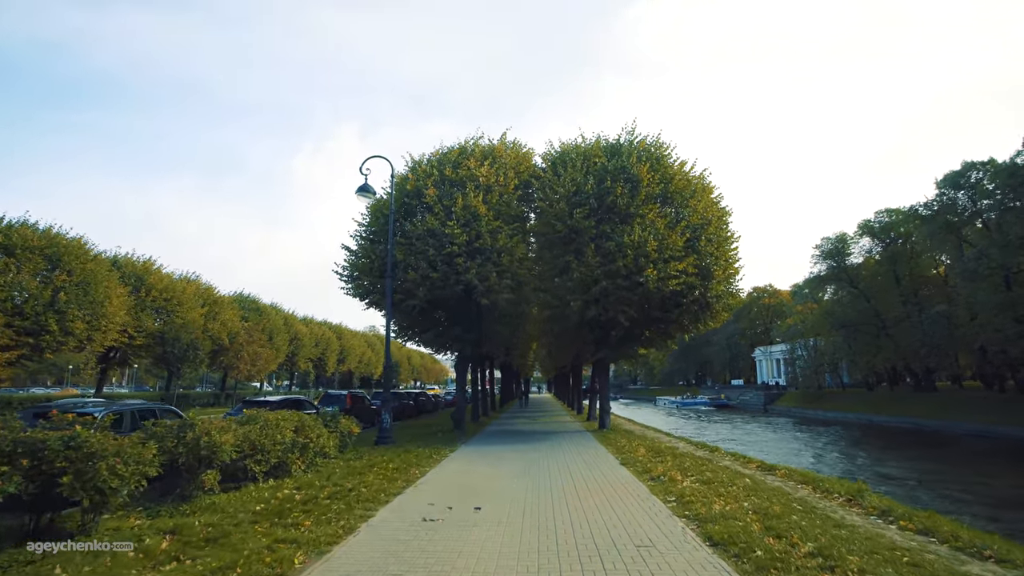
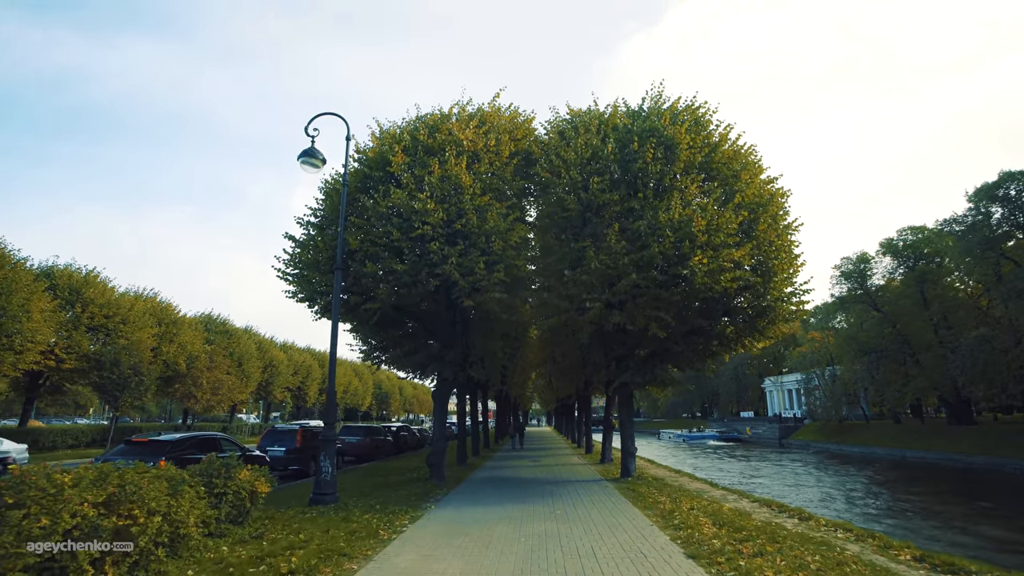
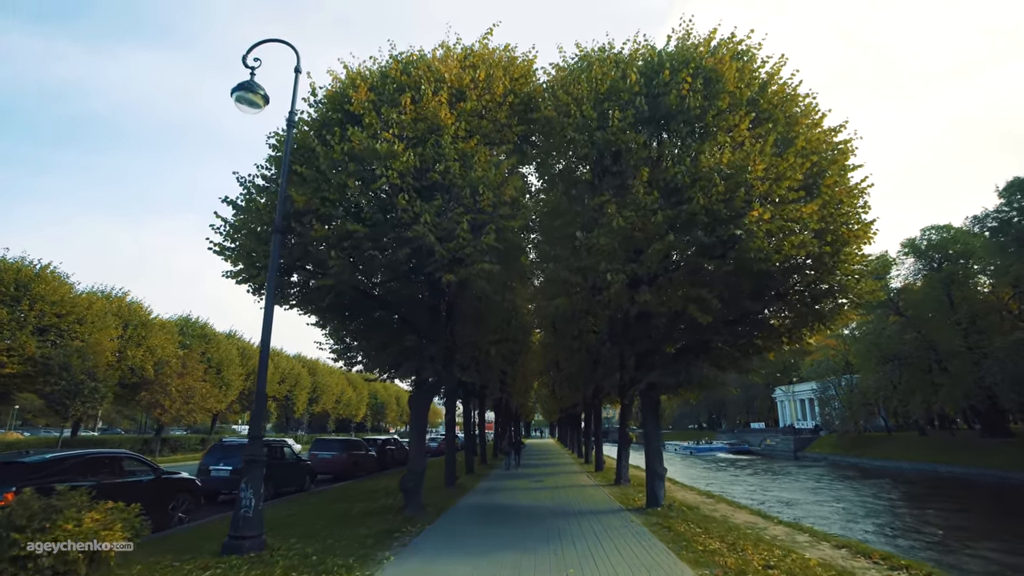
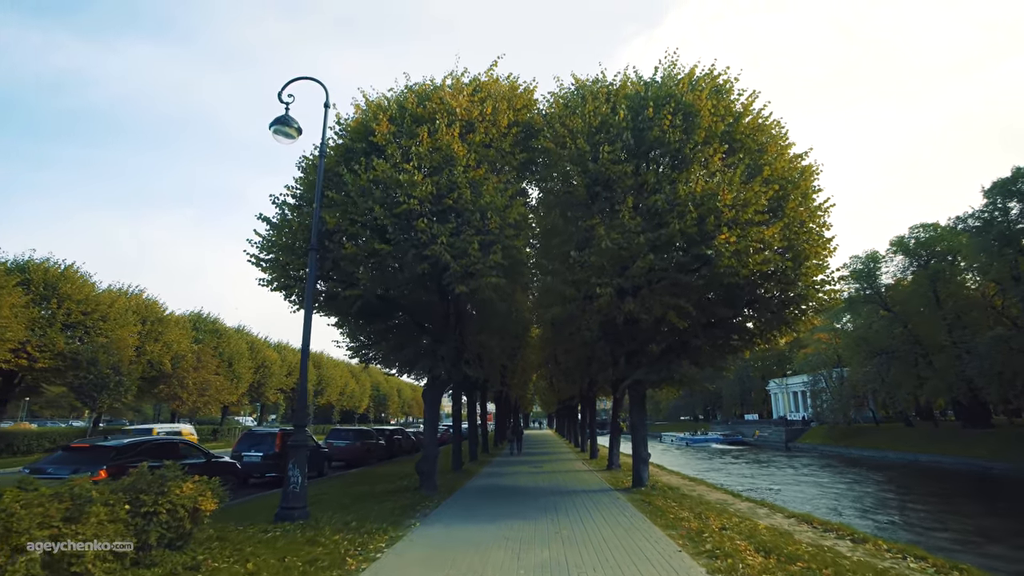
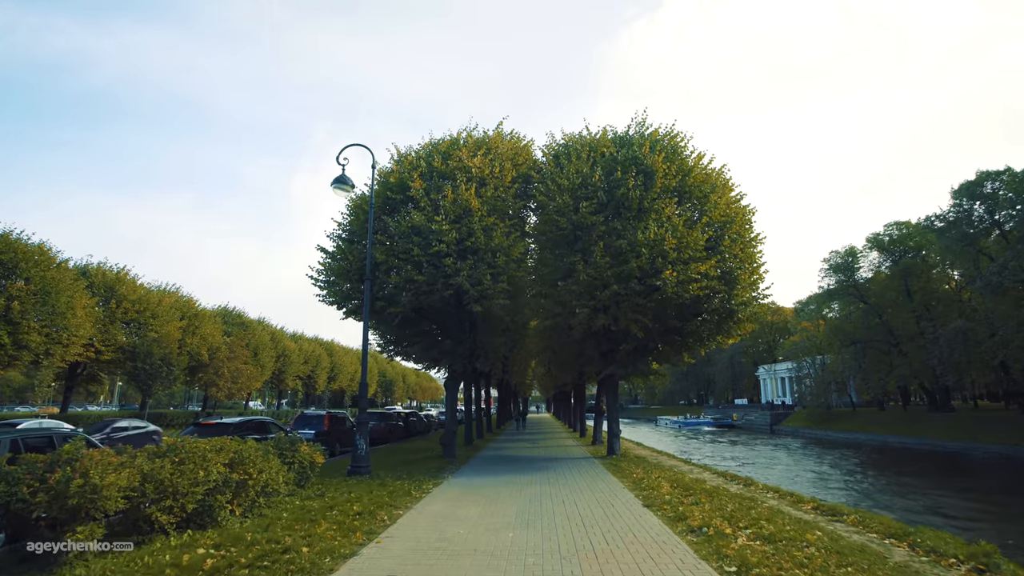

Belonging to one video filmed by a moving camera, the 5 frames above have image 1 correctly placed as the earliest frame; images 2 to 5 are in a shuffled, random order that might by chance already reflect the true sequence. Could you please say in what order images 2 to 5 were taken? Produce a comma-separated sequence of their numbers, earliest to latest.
5, 2, 4, 3
